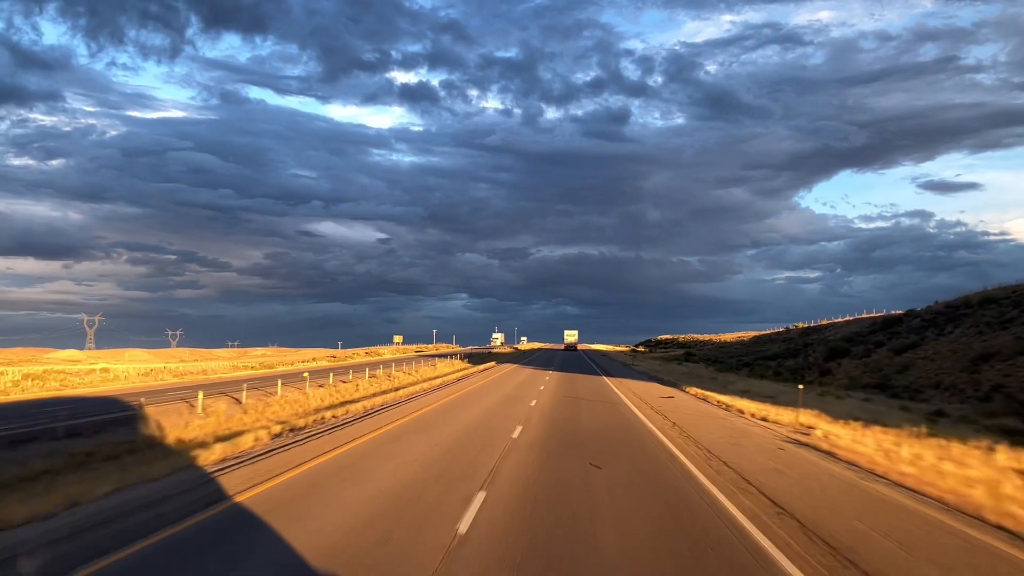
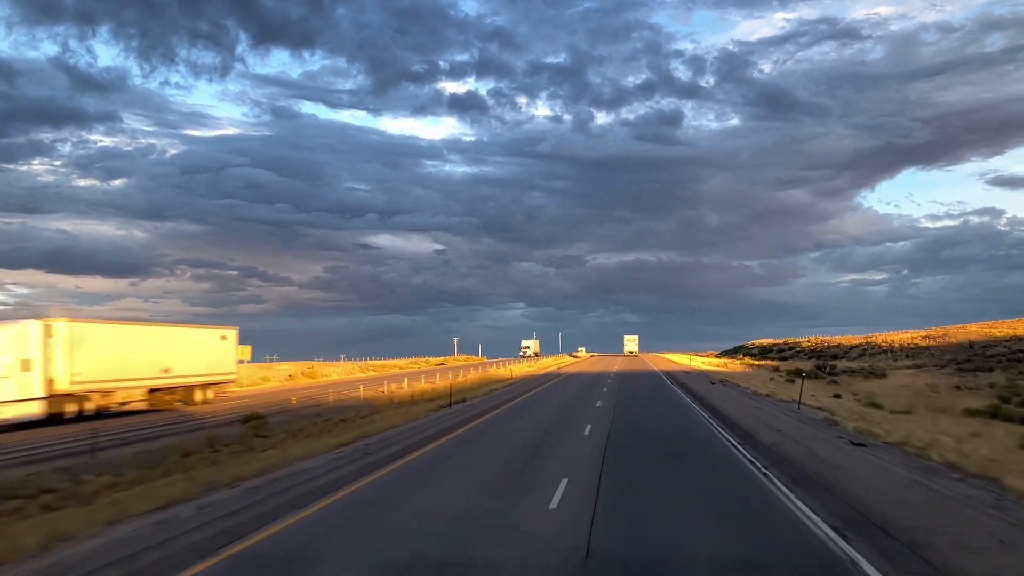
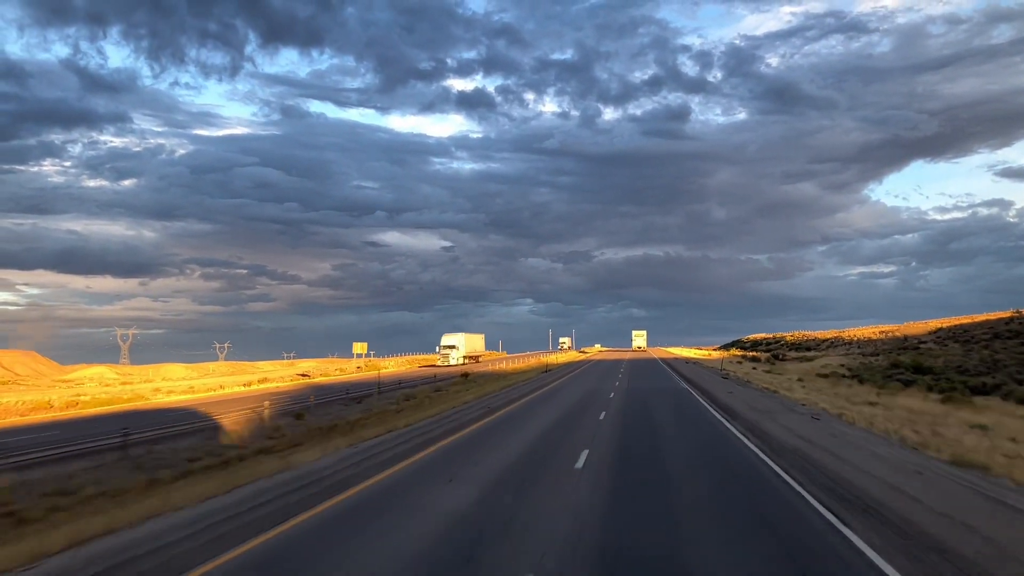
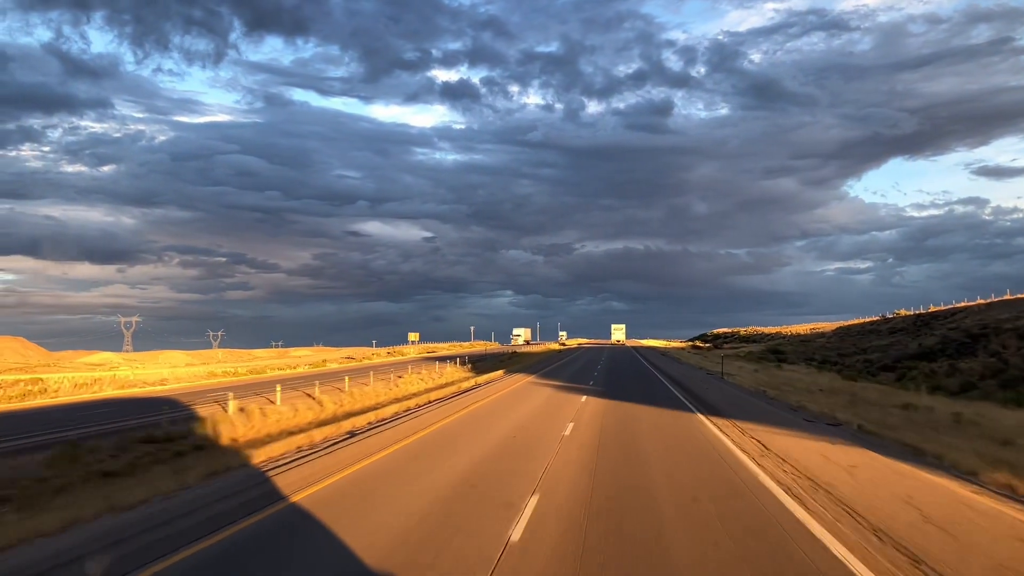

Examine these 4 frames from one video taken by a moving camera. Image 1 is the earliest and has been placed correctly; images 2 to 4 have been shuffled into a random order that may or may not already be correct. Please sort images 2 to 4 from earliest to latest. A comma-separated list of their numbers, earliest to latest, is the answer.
4, 3, 2
